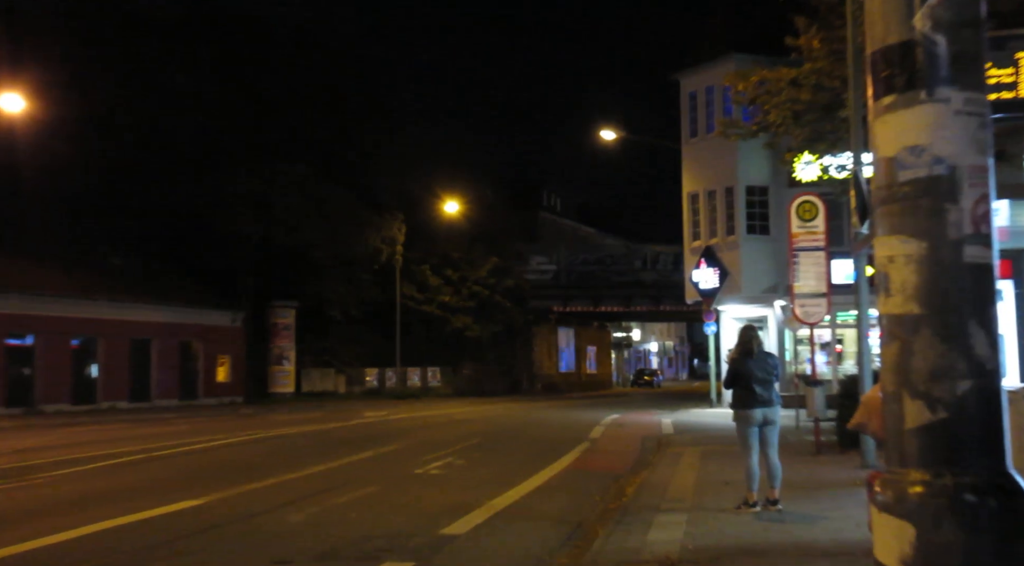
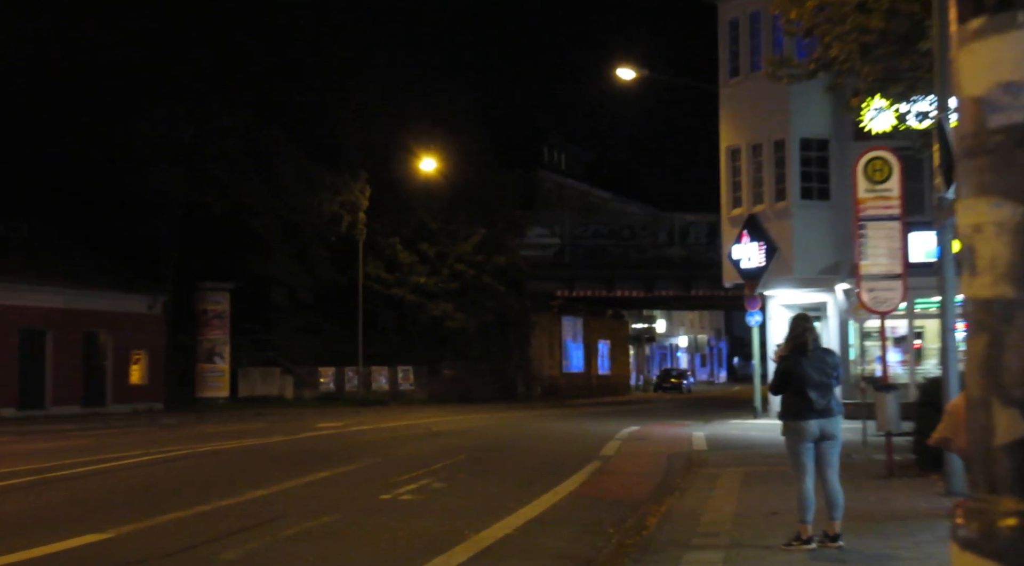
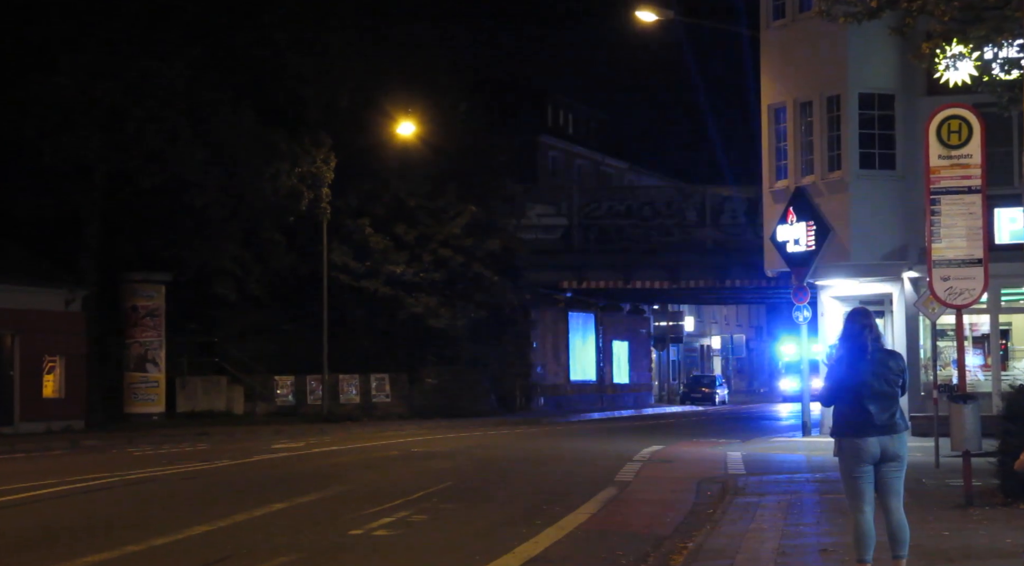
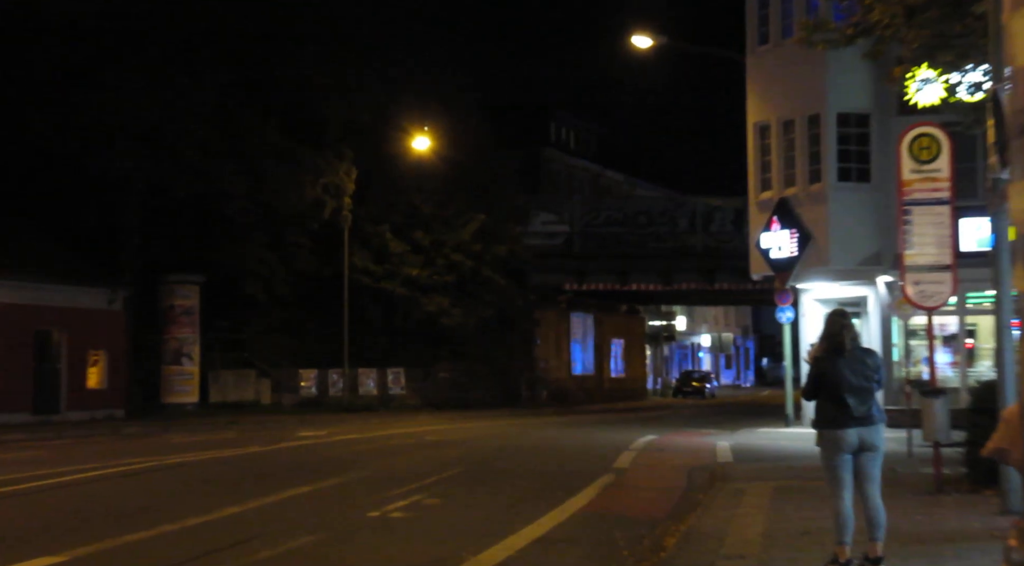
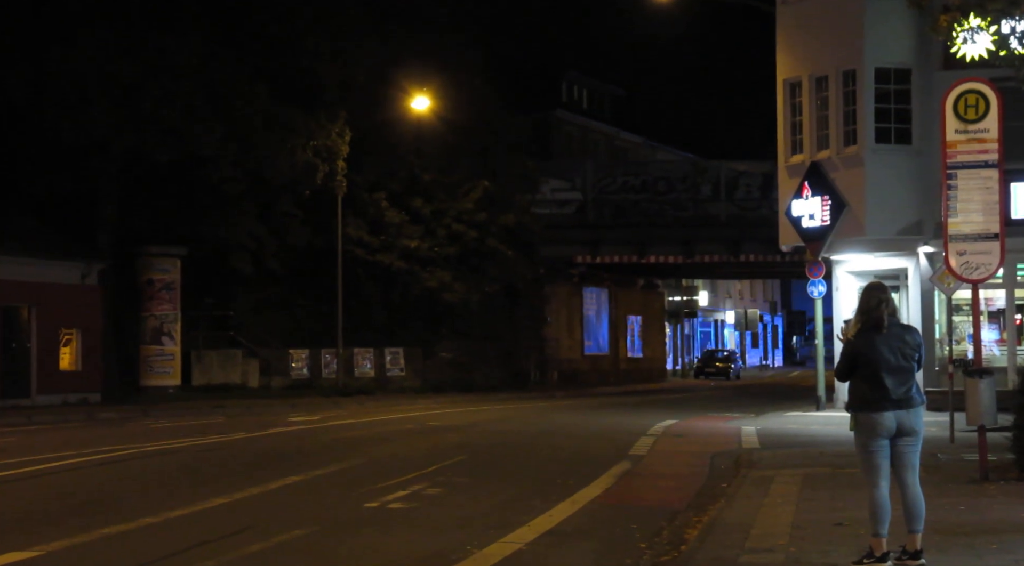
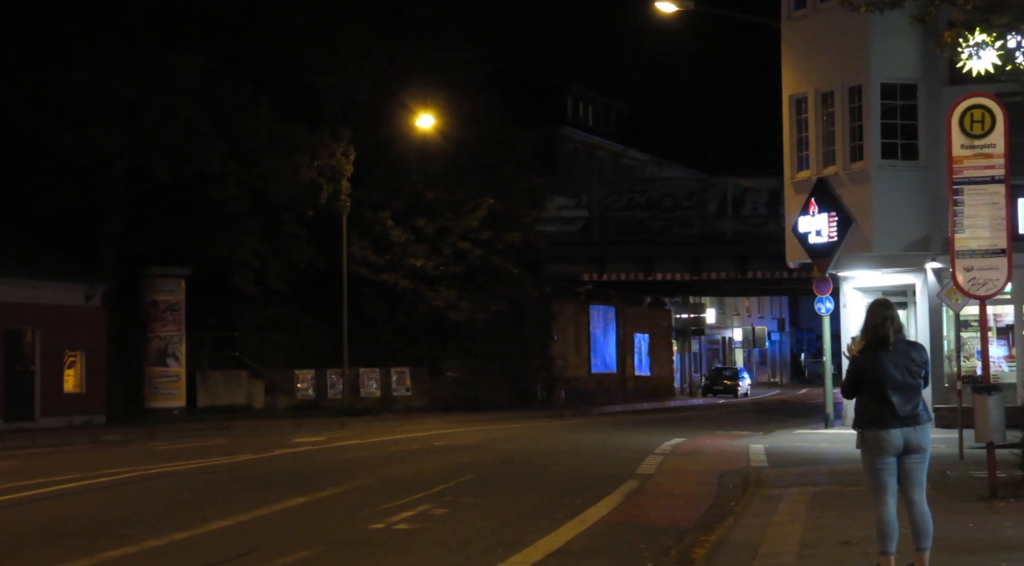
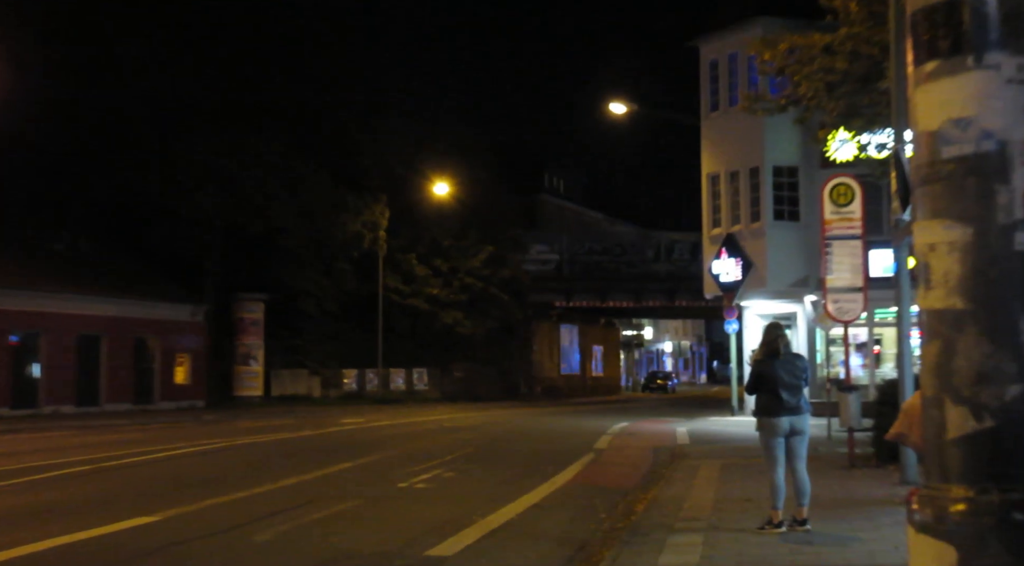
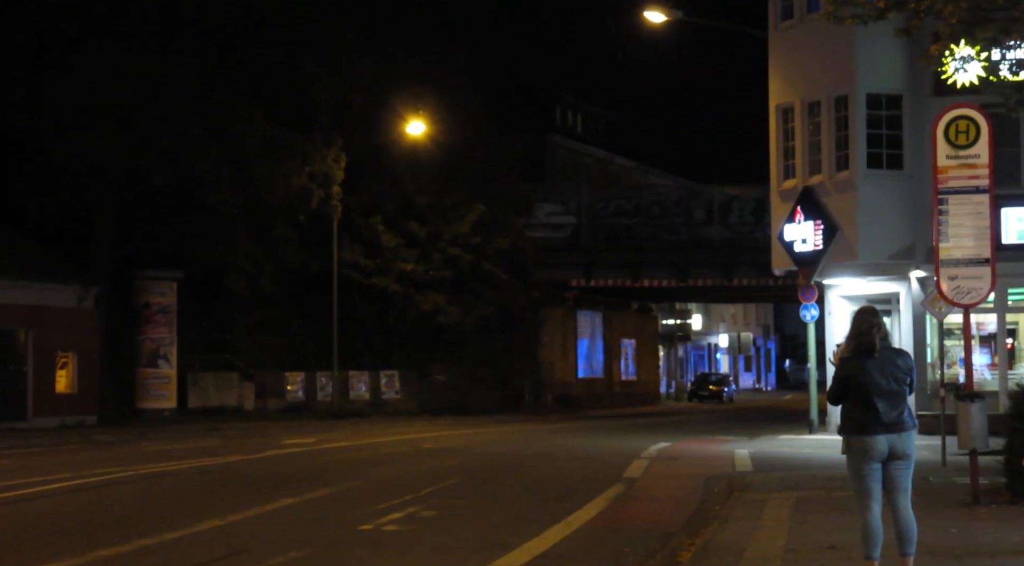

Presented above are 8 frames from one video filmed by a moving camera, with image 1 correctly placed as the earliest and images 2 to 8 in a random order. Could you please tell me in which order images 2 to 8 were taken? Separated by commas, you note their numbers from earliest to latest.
7, 2, 4, 8, 5, 6, 3
